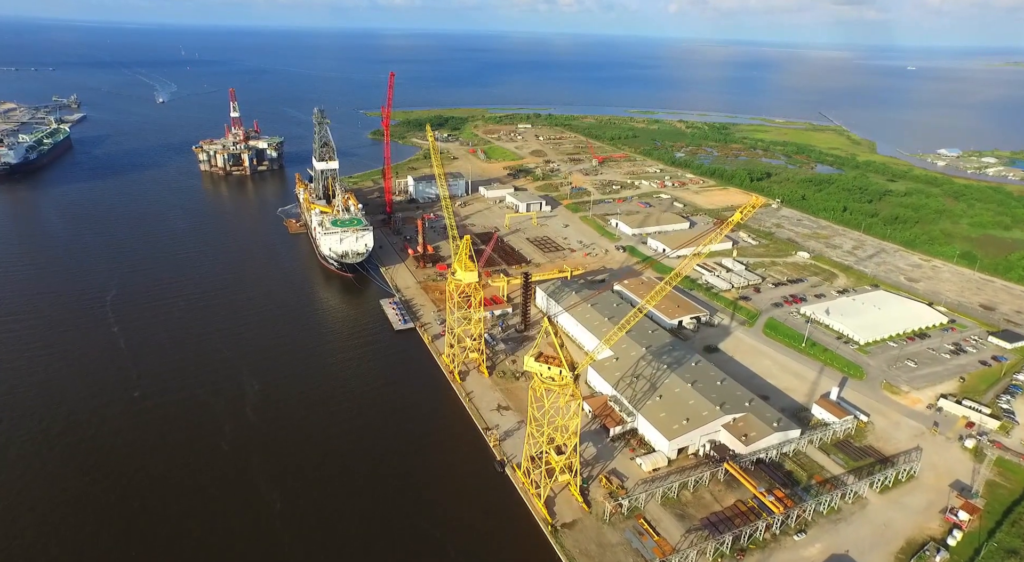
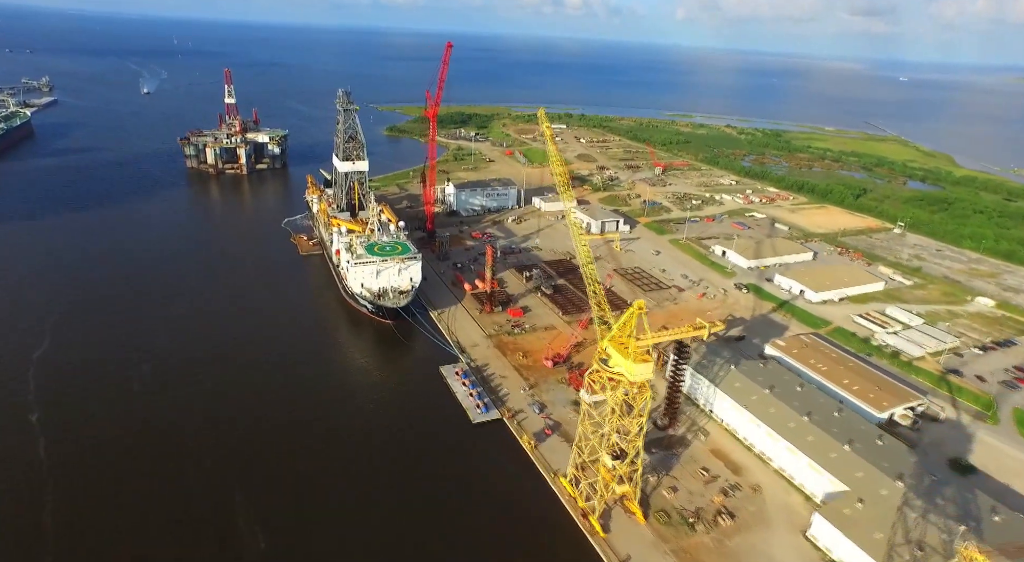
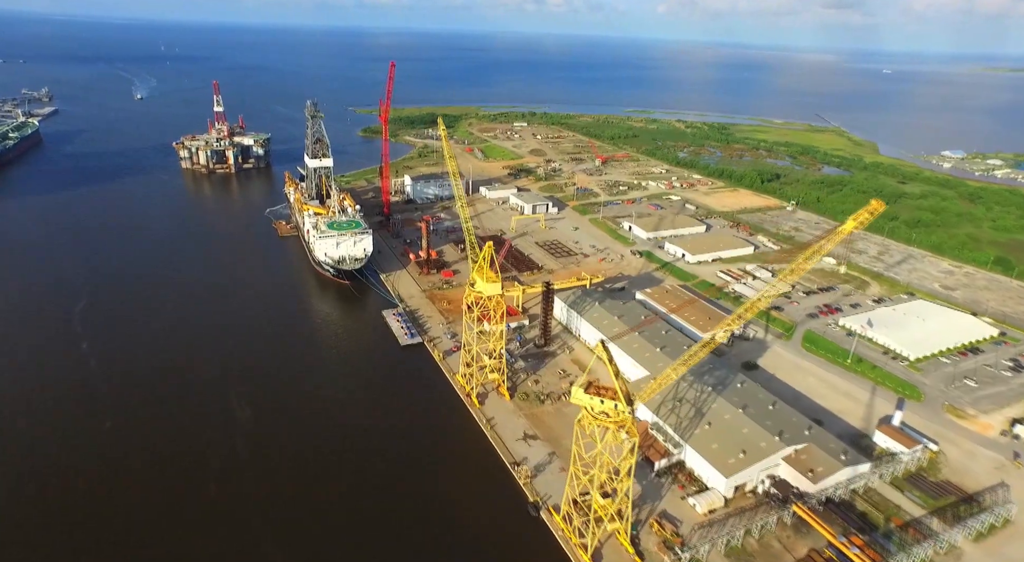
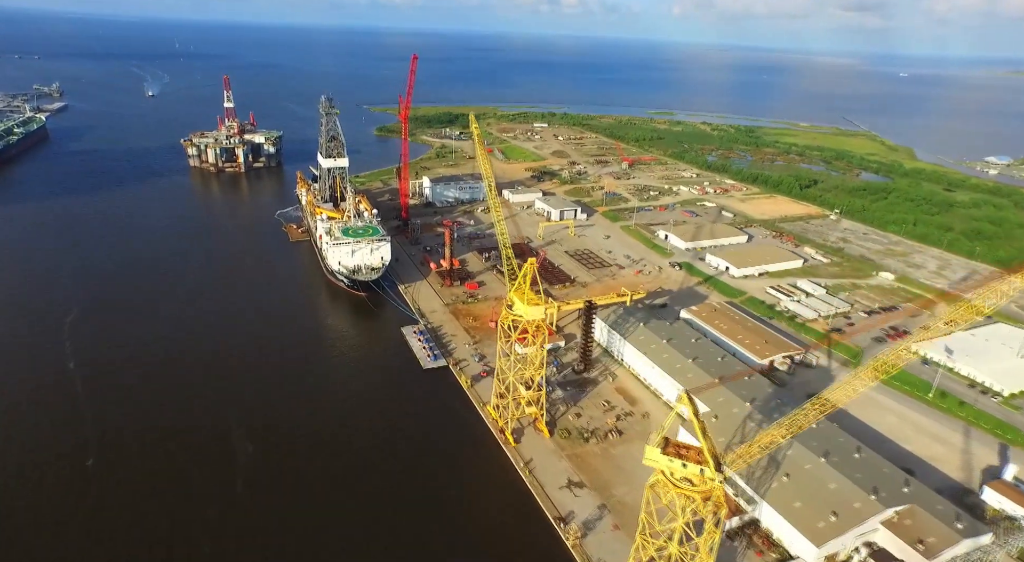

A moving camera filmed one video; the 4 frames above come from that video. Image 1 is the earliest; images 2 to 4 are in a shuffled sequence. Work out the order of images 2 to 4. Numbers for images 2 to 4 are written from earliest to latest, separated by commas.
3, 4, 2
